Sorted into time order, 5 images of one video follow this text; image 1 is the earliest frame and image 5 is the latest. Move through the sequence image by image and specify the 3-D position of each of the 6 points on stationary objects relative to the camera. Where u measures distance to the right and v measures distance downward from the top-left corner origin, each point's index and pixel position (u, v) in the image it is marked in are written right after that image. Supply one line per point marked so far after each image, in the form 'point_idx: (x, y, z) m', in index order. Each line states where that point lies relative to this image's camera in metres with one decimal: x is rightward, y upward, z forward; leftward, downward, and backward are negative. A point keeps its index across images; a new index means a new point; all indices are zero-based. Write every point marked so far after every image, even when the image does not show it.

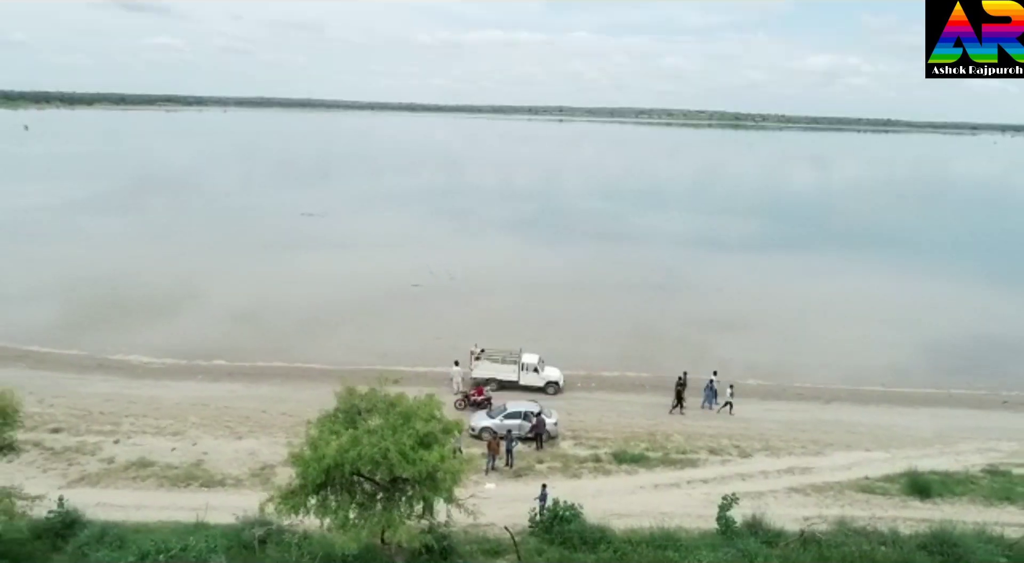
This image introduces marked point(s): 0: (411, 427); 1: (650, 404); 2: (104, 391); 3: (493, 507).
0: (-0.7, -1.1, +5.5) m
1: (+2.4, -1.7, +11.6) m
2: (-6.5, -1.9, +12.2) m
3: (-0.2, -2.0, +7.0) m
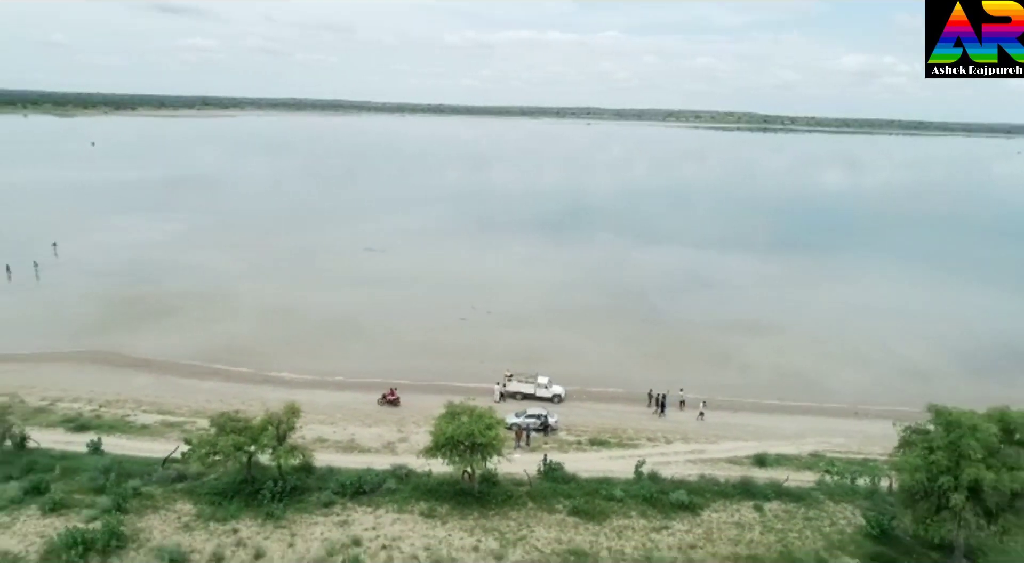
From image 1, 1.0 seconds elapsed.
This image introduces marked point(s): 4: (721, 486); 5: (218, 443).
0: (-0.4, -2.1, +11.1) m
1: (+2.9, -2.8, +17.2) m
2: (-6.0, -2.9, +18.0) m
3: (+0.1, -3.1, +12.6) m
4: (+3.2, -3.2, +11.2) m
5: (-4.4, -2.4, +10.8) m
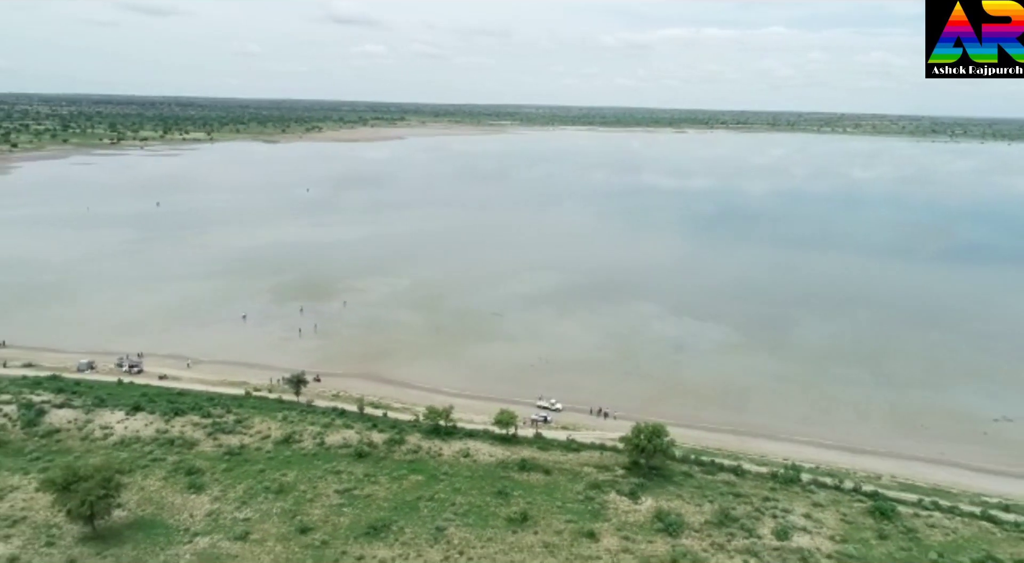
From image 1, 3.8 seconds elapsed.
0: (+0.1, -6.1, +32.7) m
1: (+4.5, -6.8, +38.0) m
2: (-4.0, -6.6, +40.6) m
3: (+0.8, -7.0, +34.1) m
4: (+3.6, -7.3, +32.0) m
5: (-3.9, -6.2, +33.1) m
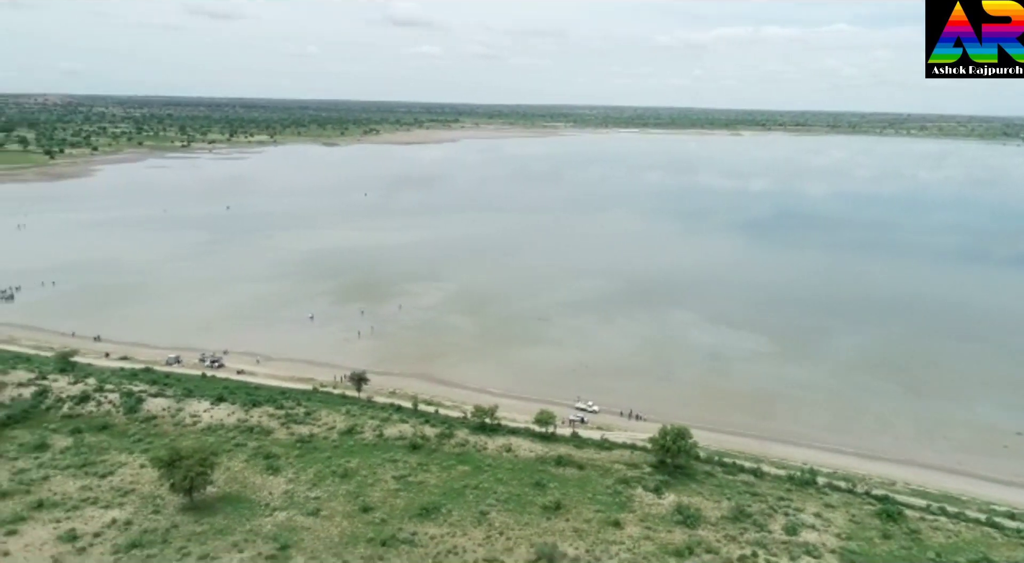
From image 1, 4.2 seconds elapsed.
0: (+2.0, -6.7, +35.9) m
1: (+6.8, -7.5, +40.9) m
2: (-1.5, -7.1, +44.1) m
3: (+2.8, -7.7, +37.2) m
4: (+5.5, -8.0, +35.0) m
5: (-1.9, -6.7, +36.6) m
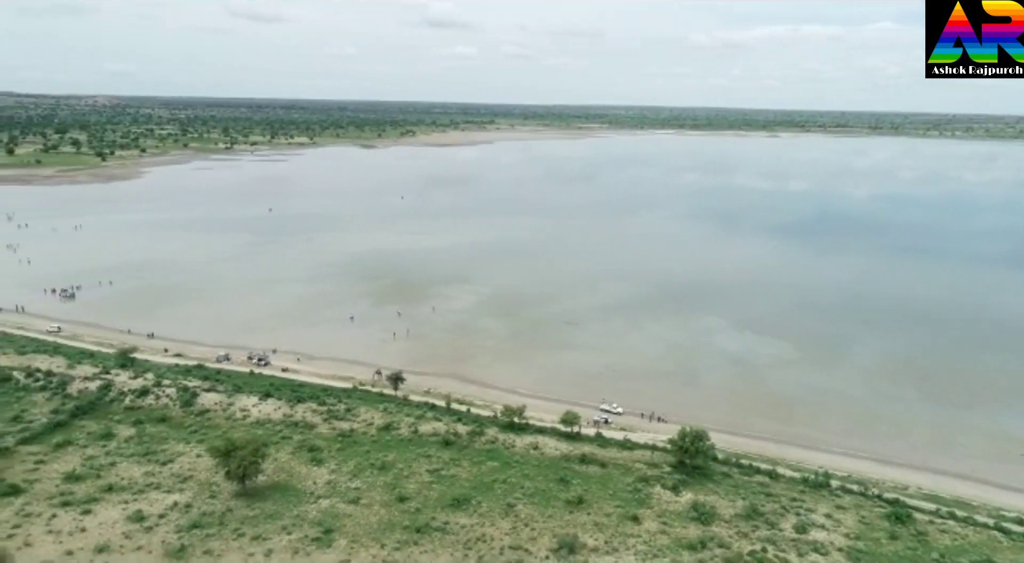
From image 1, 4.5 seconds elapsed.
0: (+3.4, -7.1, +37.9) m
1: (+8.4, -8.0, +42.6) m
2: (+0.3, -7.5, +46.2) m
3: (+4.3, -8.1, +39.1) m
4: (+6.9, -8.4, +36.8) m
5: (-0.4, -7.1, +38.8) m
